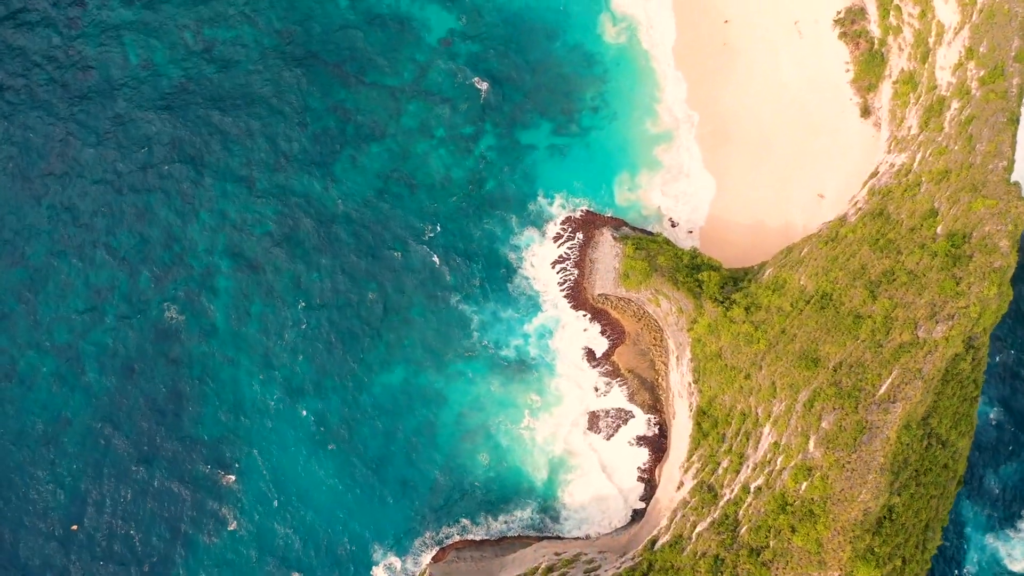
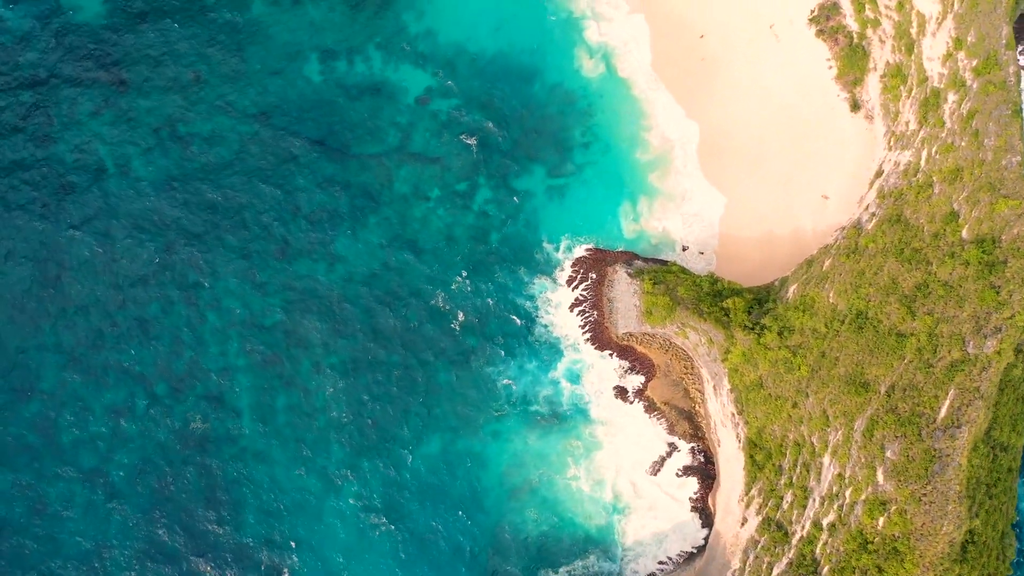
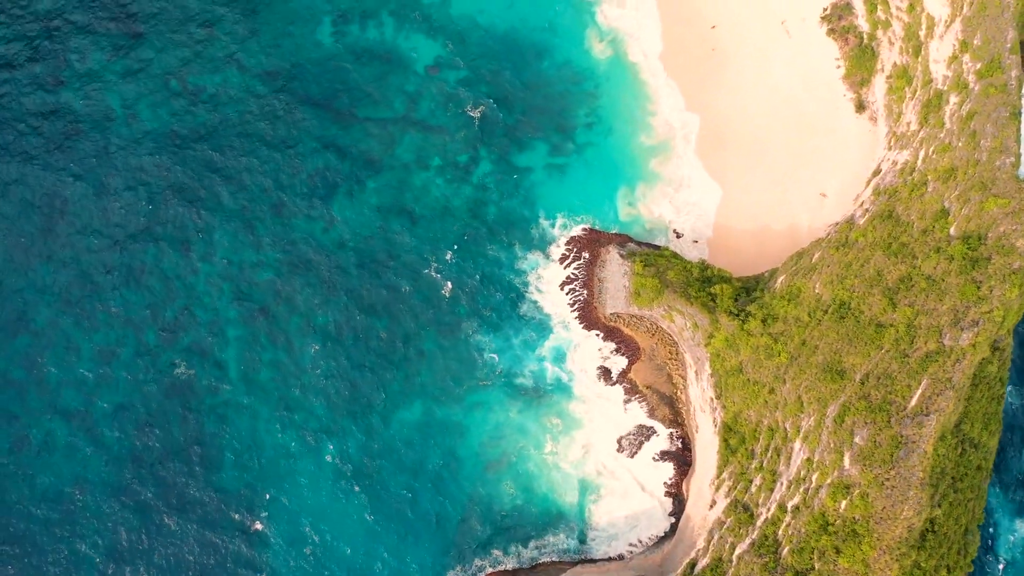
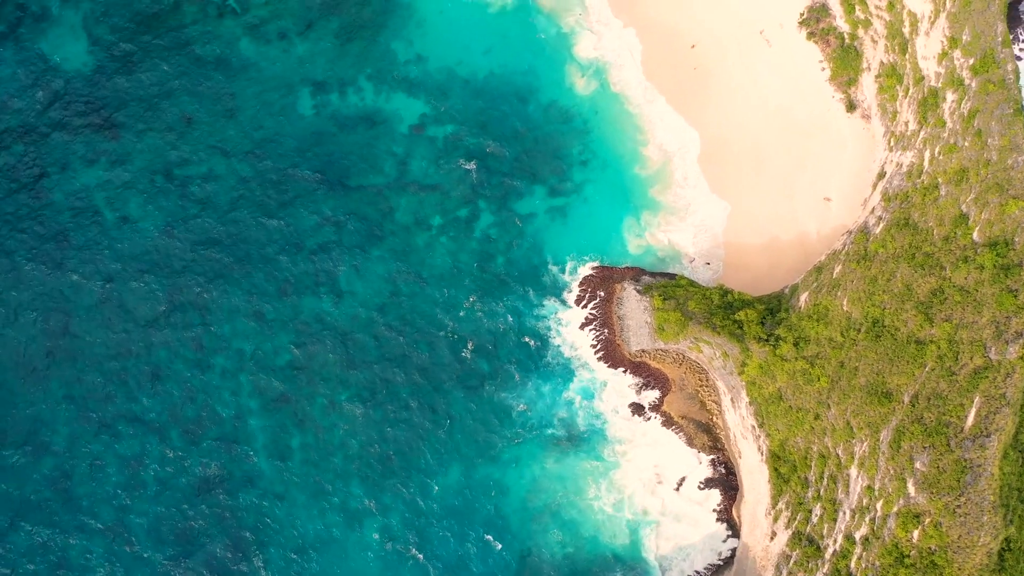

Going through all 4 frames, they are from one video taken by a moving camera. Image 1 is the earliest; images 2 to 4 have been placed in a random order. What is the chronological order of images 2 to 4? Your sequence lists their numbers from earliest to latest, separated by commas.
3, 2, 4
